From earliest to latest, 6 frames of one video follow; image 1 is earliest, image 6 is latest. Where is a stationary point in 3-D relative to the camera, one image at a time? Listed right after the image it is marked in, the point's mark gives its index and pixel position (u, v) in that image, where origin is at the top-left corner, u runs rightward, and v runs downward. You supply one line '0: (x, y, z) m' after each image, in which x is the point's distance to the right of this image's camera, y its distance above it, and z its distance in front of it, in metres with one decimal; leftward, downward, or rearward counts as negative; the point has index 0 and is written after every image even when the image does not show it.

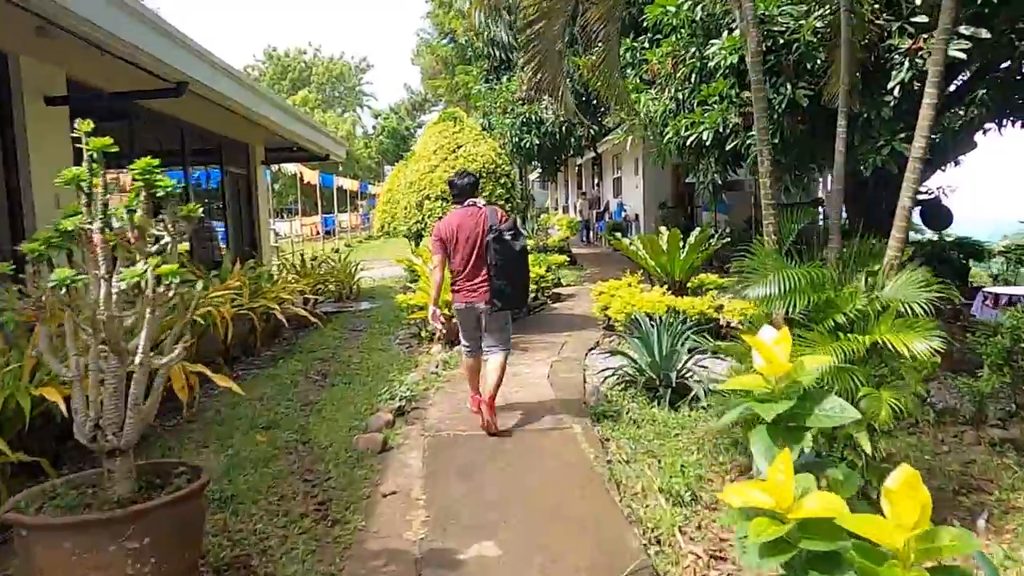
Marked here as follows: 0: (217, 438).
0: (-1.8, -0.9, +4.2) m
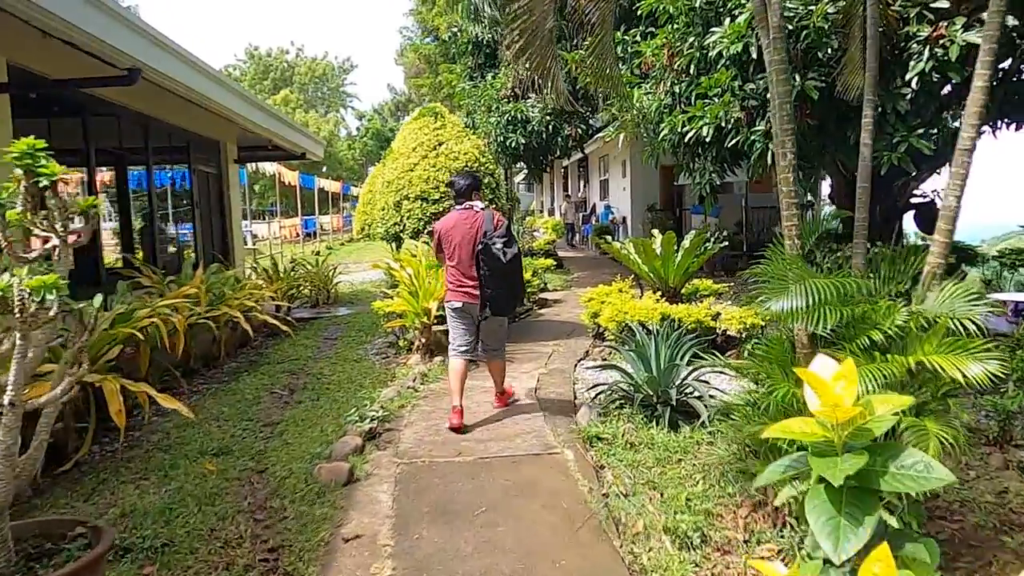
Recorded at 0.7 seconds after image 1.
0: (-1.9, -1.0, +3.7) m
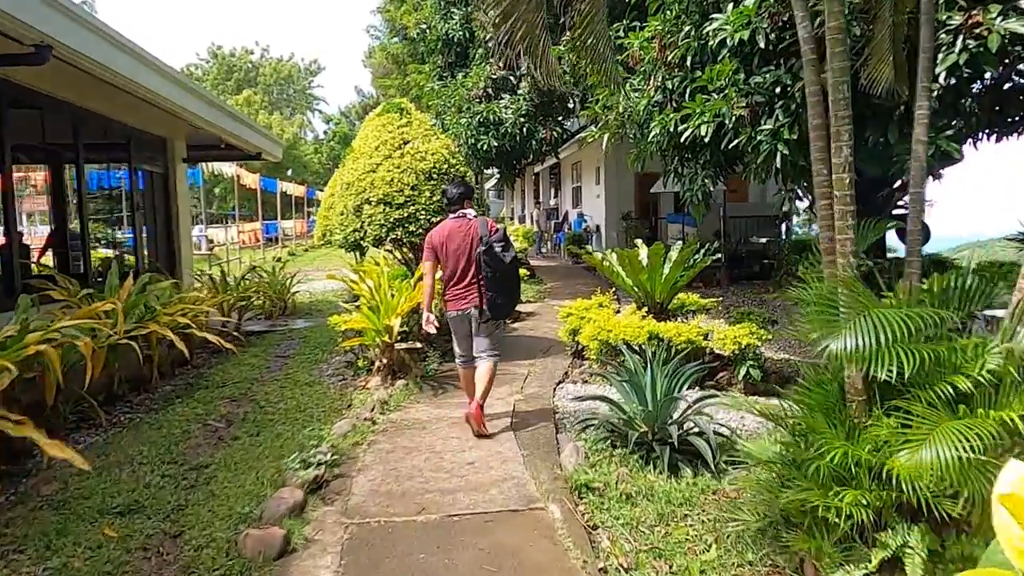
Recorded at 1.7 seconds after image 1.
0: (-2.0, -1.1, +3.0) m
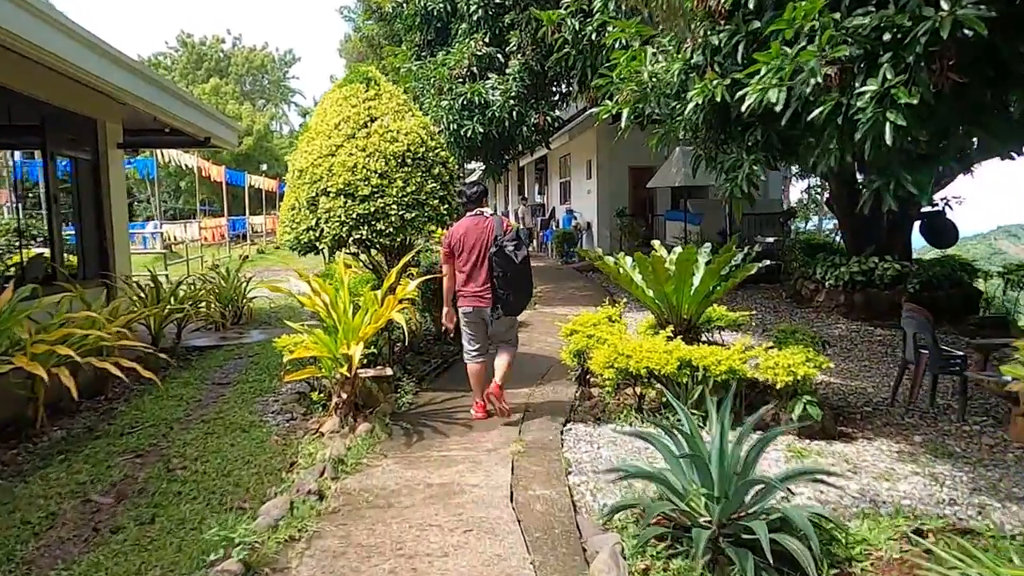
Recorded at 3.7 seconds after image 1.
0: (-1.9, -1.2, +1.6) m
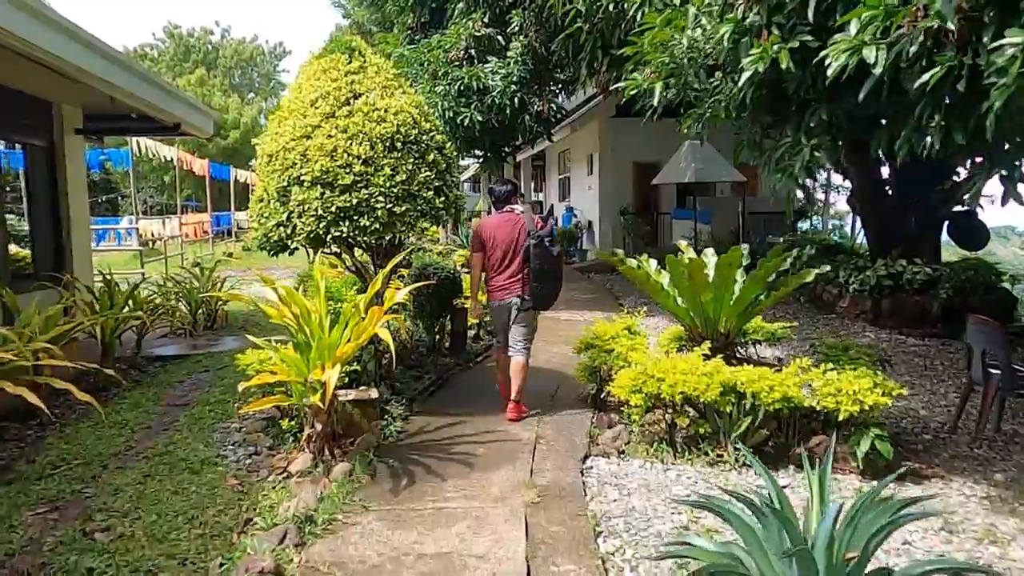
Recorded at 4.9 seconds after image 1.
0: (-1.9, -1.2, +0.8) m
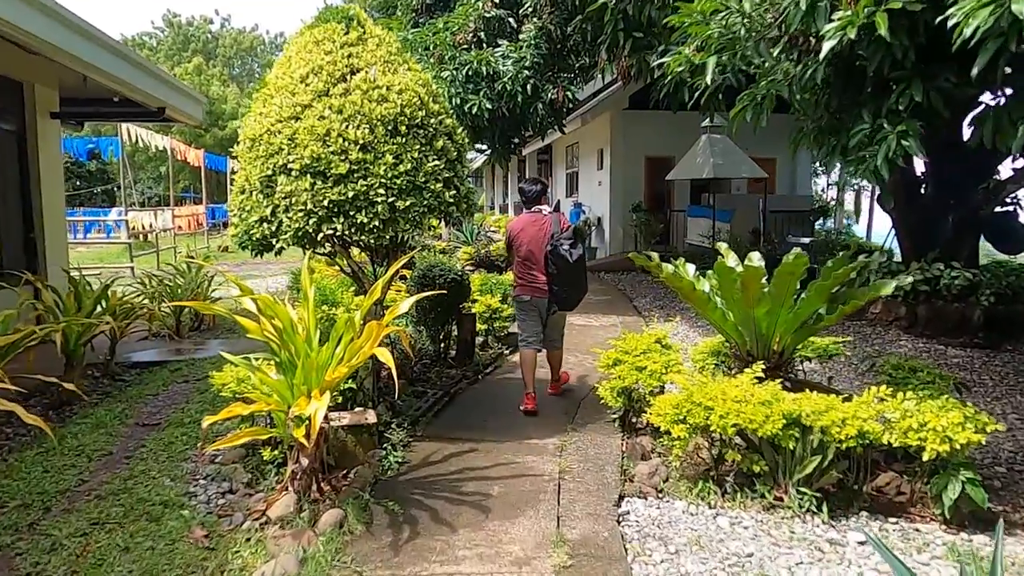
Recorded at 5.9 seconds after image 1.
0: (-1.8, -1.3, +0.2) m
